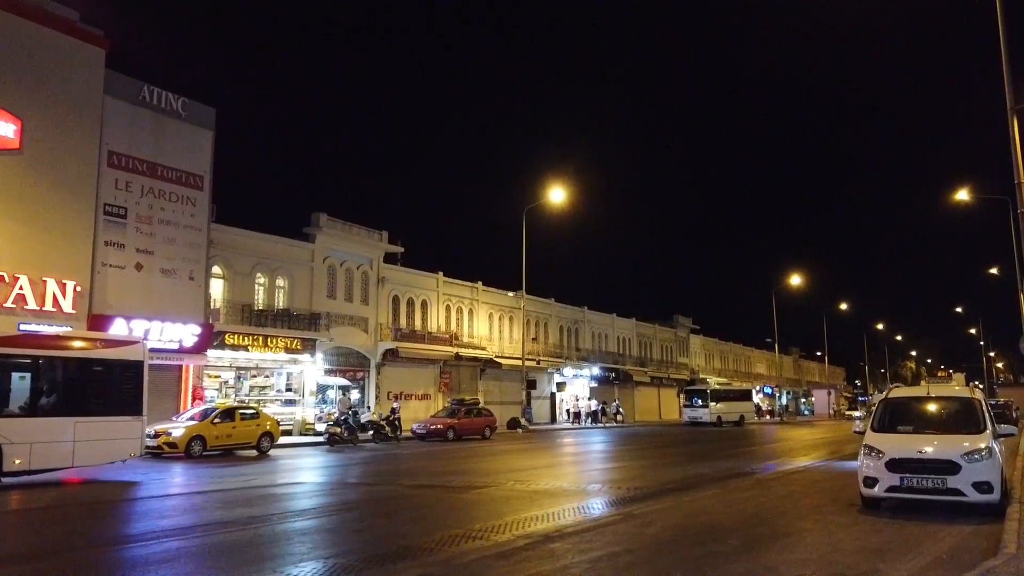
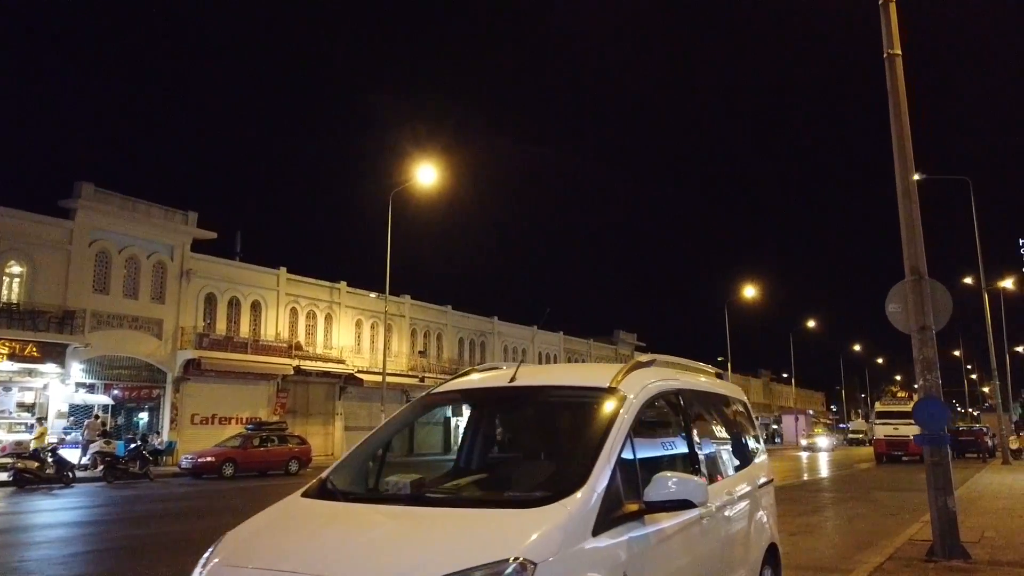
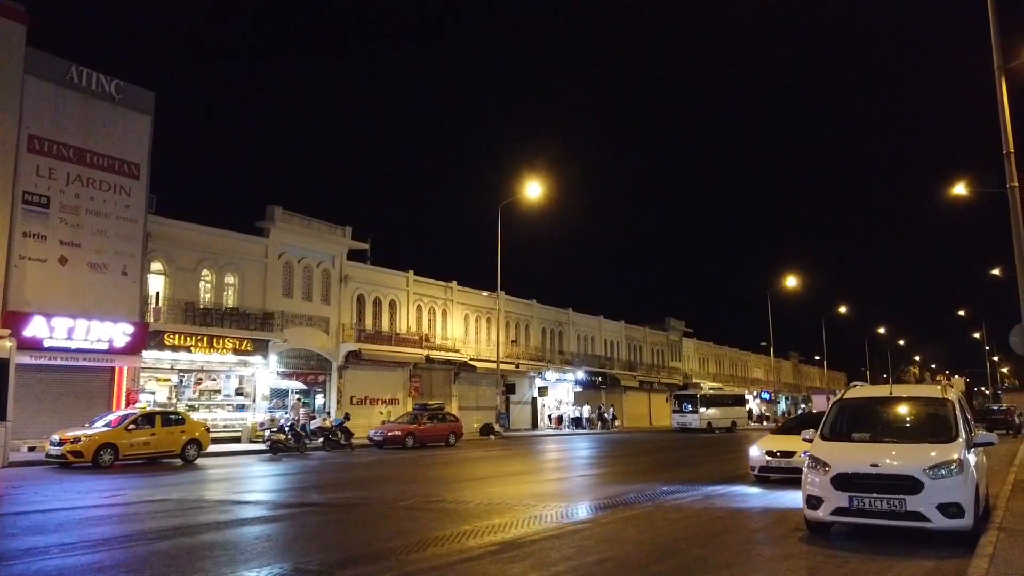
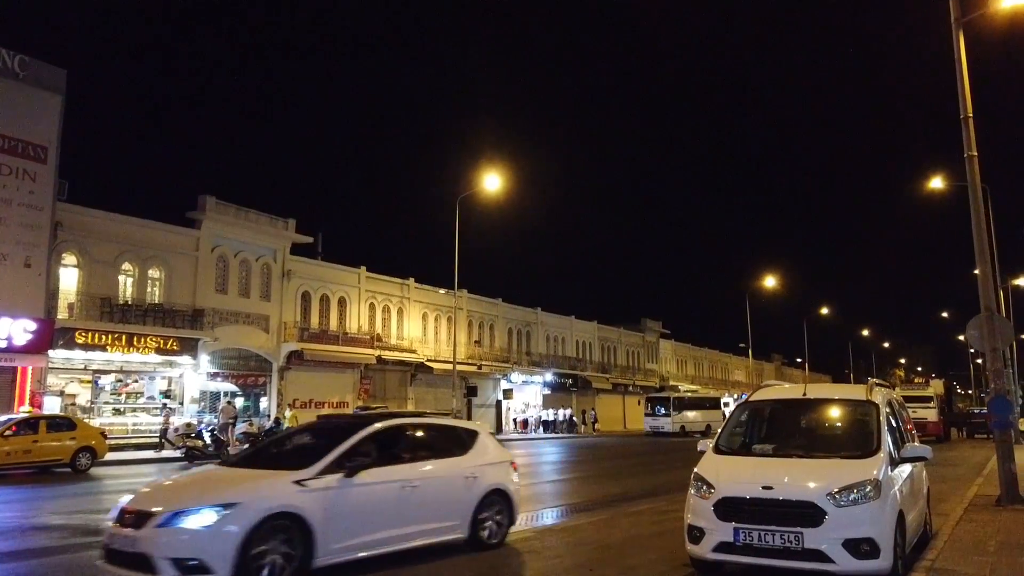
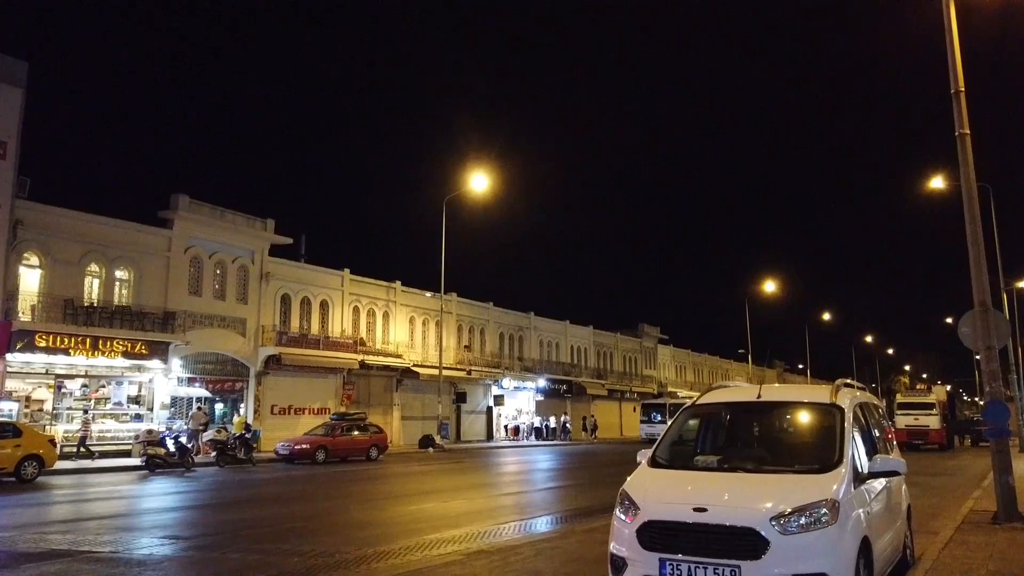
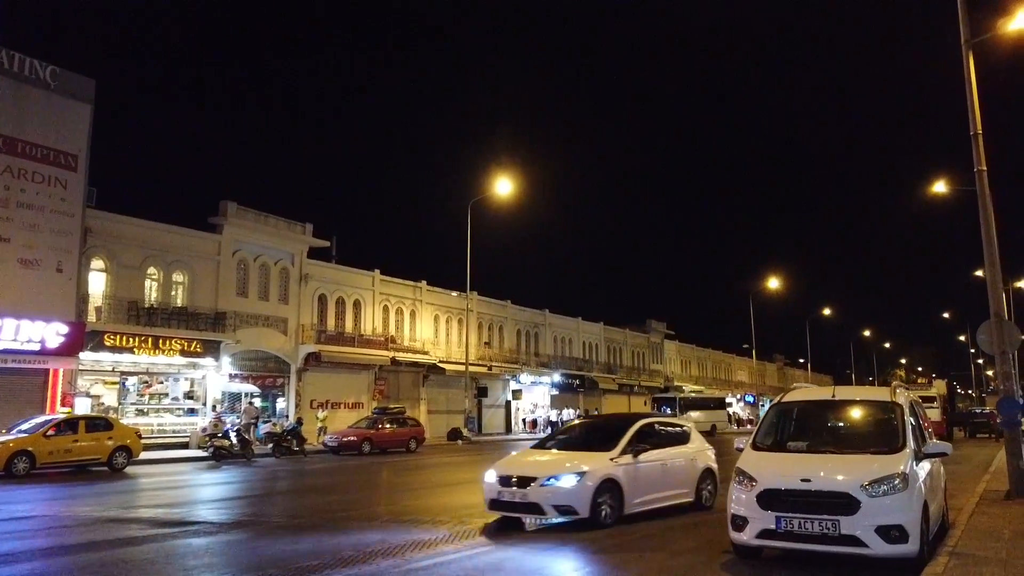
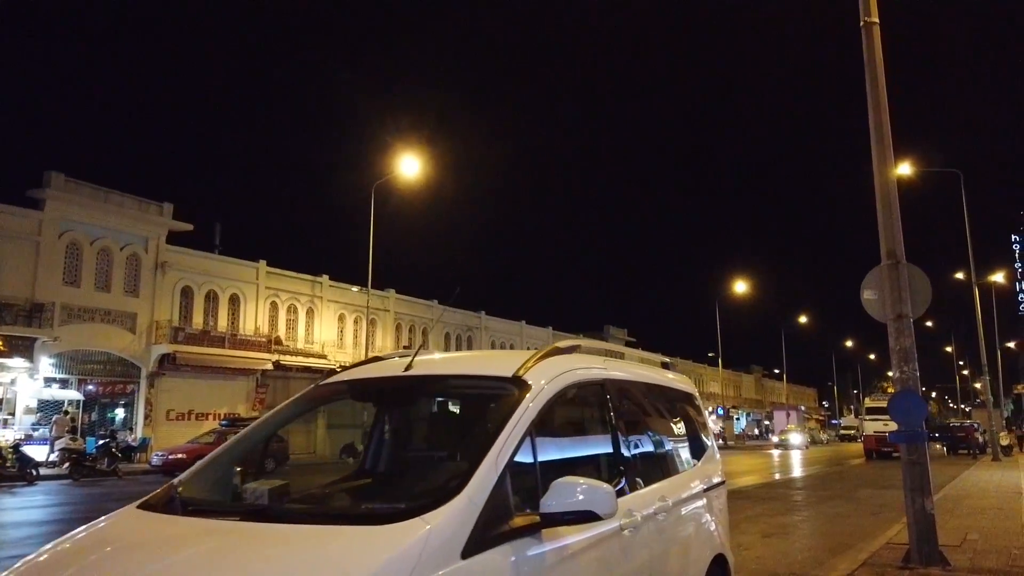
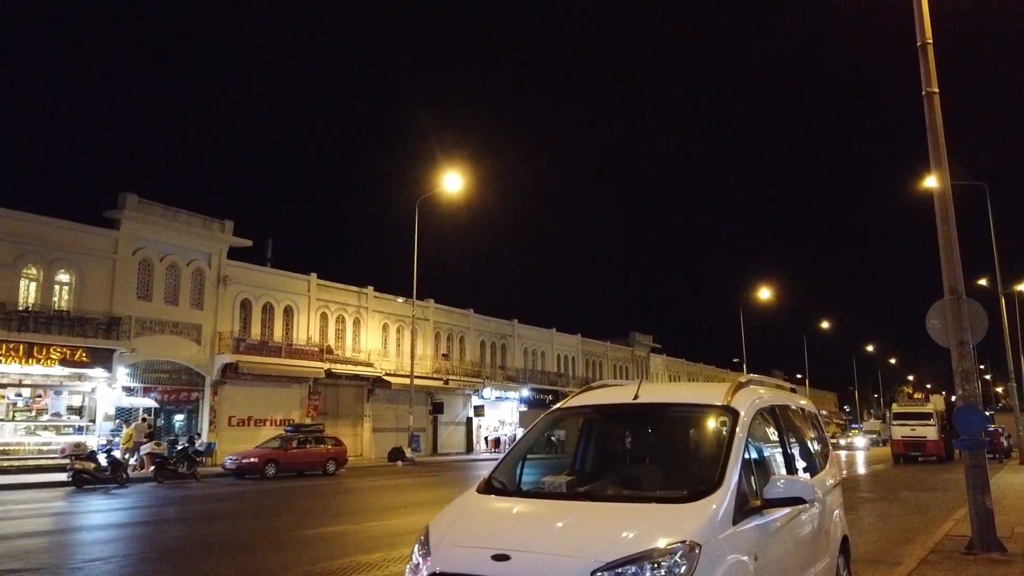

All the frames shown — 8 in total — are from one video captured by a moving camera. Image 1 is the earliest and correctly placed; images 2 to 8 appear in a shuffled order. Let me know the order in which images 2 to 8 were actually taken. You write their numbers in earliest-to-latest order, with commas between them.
3, 6, 4, 5, 8, 2, 7
